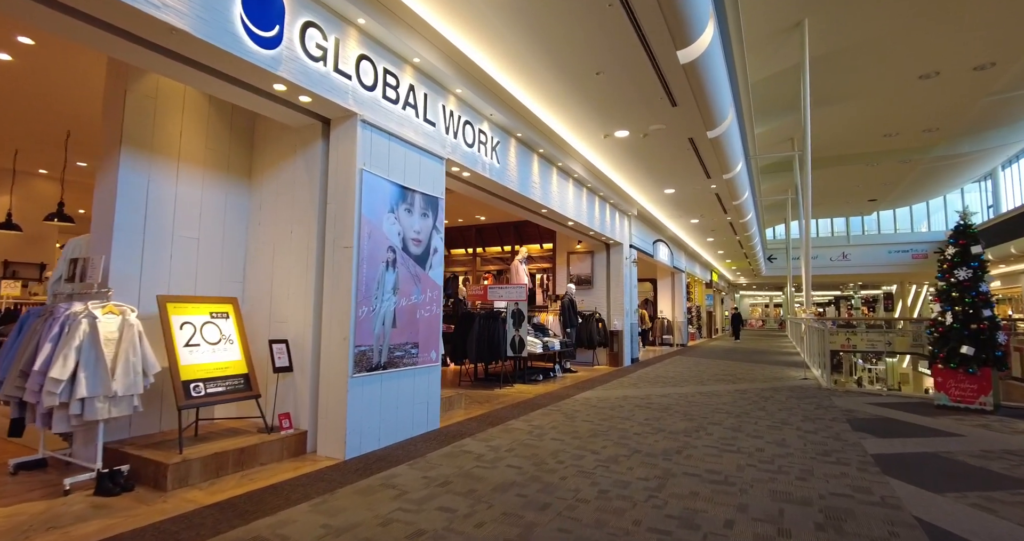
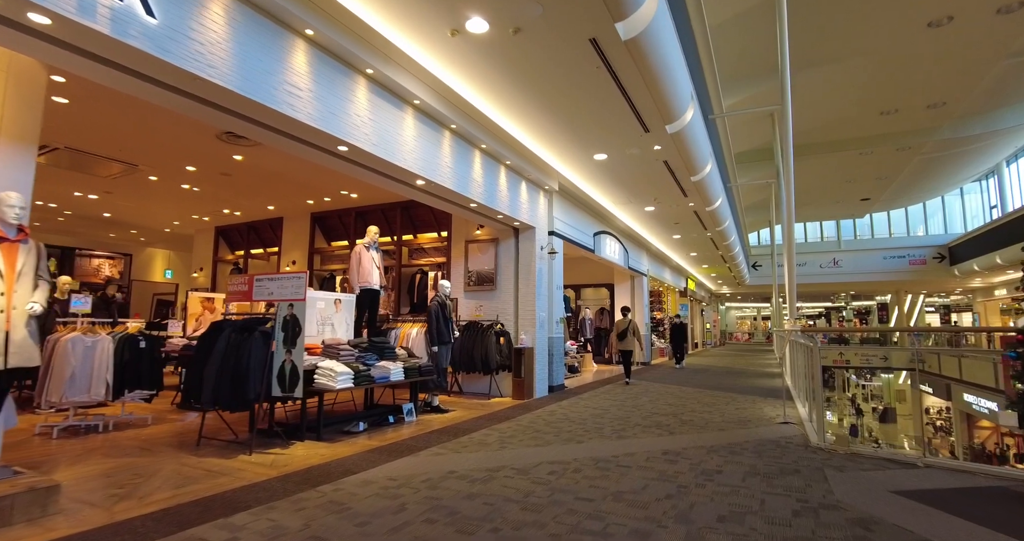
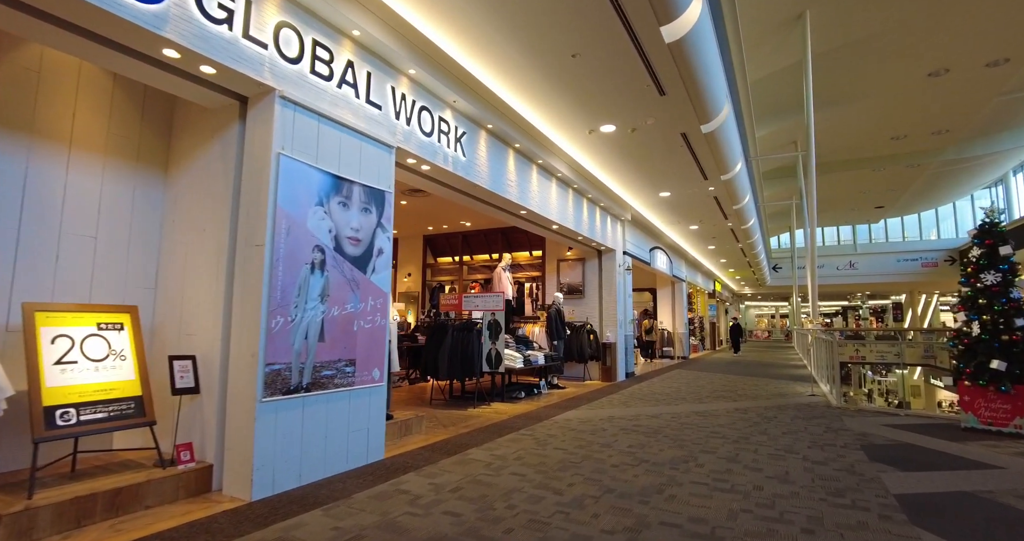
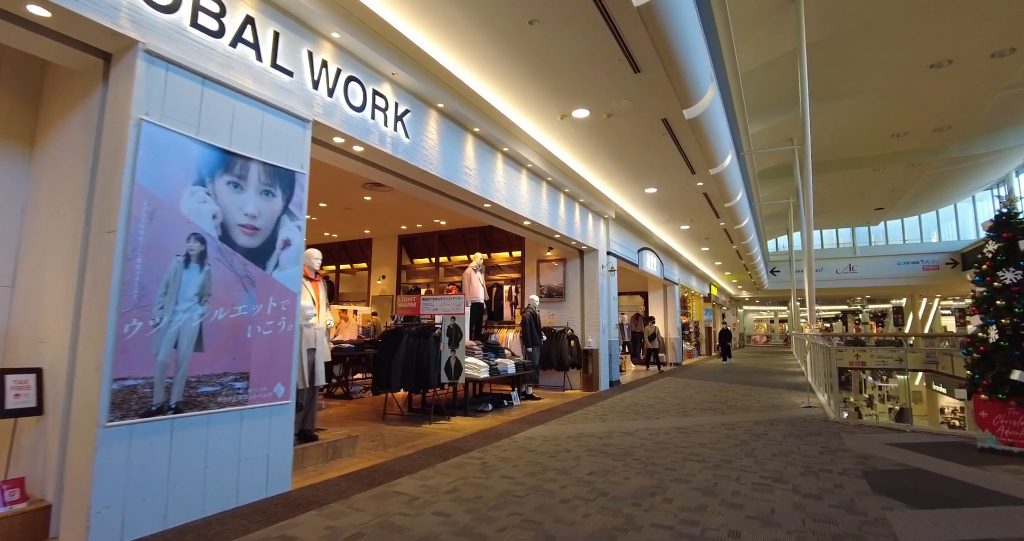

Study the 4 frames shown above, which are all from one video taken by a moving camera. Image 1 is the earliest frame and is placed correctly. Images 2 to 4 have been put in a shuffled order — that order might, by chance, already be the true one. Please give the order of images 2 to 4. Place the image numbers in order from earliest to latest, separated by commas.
3, 4, 2
